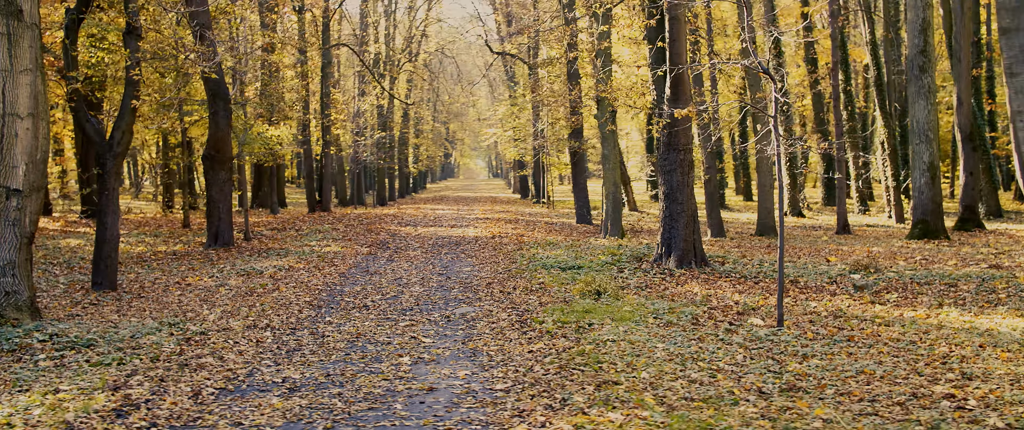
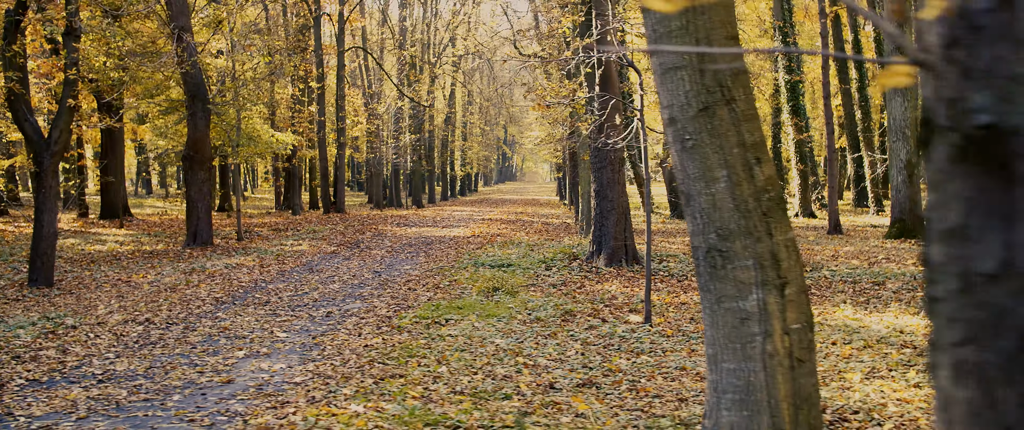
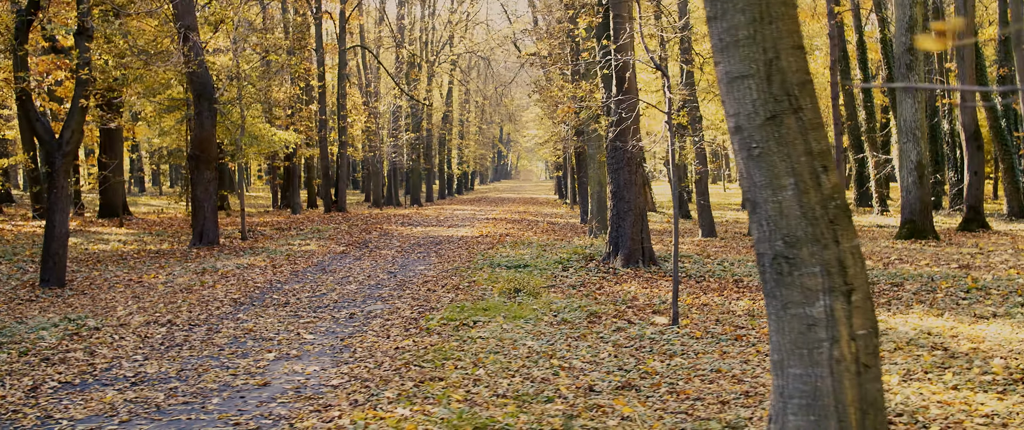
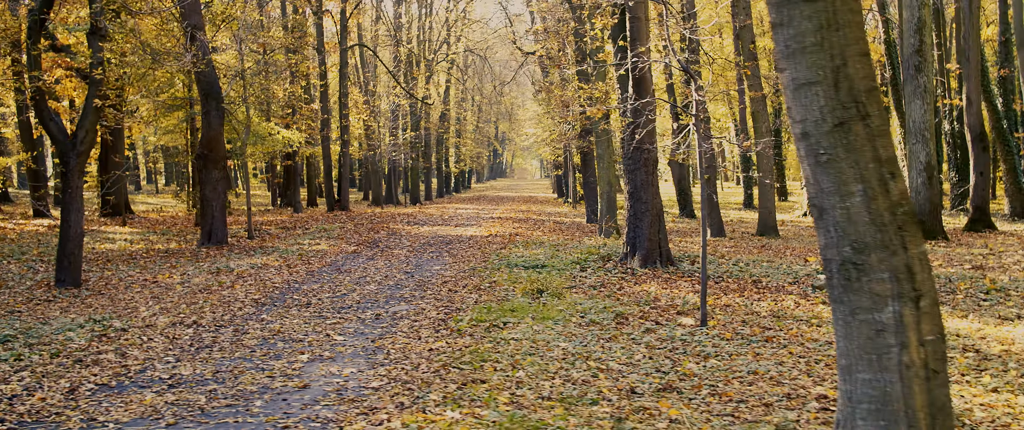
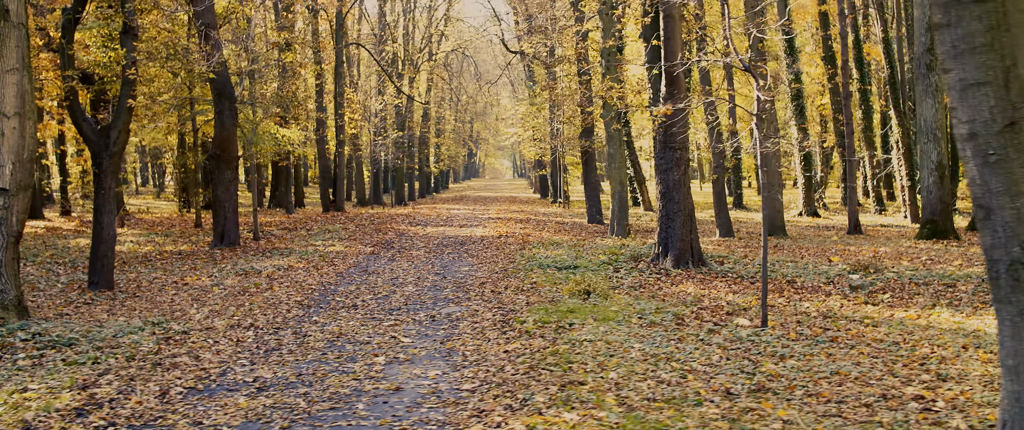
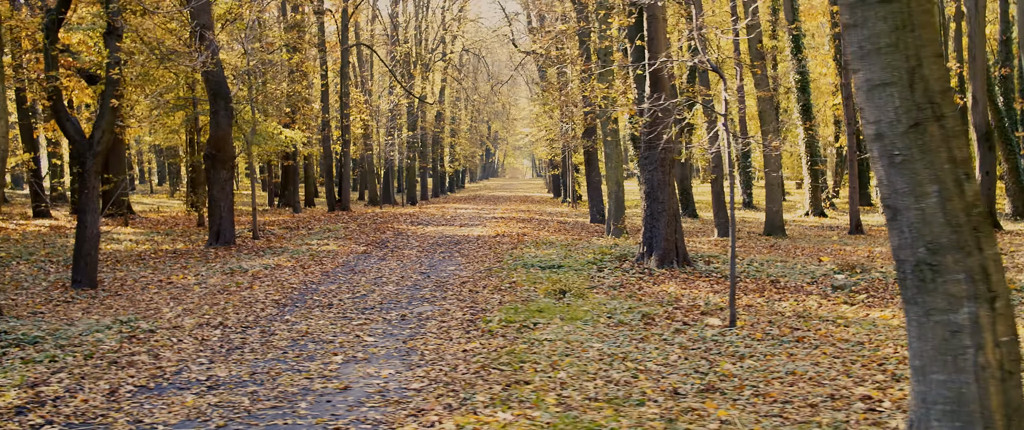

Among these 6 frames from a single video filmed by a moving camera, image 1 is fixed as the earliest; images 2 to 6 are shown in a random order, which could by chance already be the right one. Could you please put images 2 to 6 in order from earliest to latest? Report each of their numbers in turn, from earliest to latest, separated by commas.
5, 6, 4, 3, 2
